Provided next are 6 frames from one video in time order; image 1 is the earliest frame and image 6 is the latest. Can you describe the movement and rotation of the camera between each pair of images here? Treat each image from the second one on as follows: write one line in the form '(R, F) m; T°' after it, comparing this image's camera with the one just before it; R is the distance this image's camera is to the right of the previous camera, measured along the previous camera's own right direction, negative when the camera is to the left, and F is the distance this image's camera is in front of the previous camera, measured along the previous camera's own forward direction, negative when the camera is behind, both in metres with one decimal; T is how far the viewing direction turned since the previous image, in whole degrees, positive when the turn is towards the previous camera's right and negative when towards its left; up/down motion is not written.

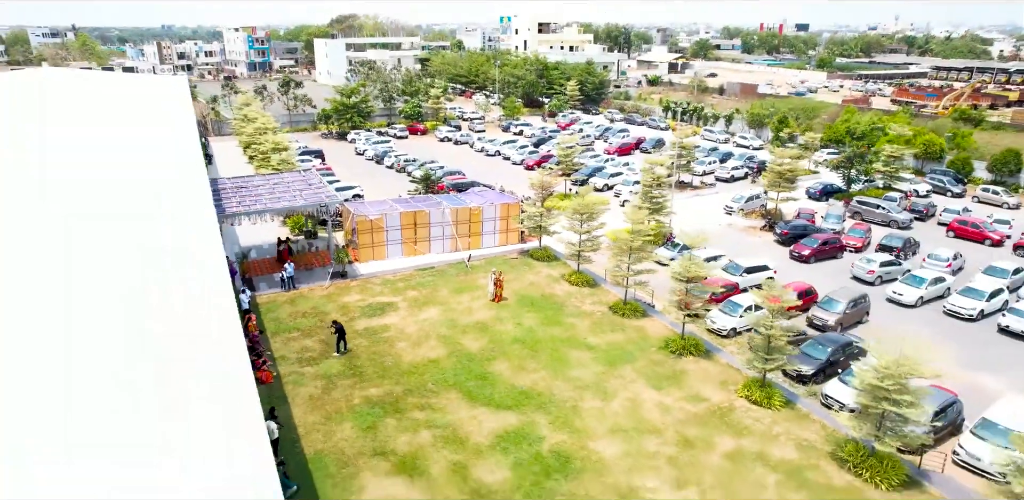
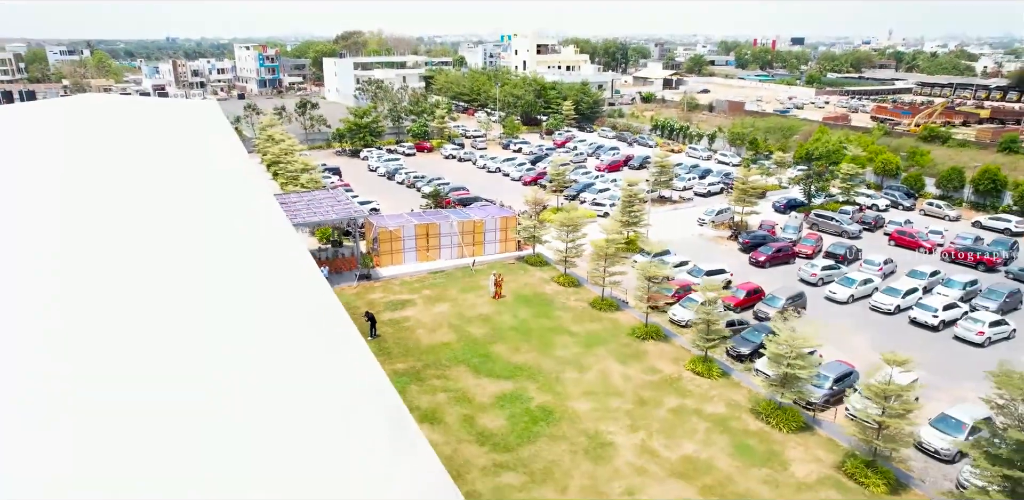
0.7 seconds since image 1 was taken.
(+0.1, -2.7) m; 0°
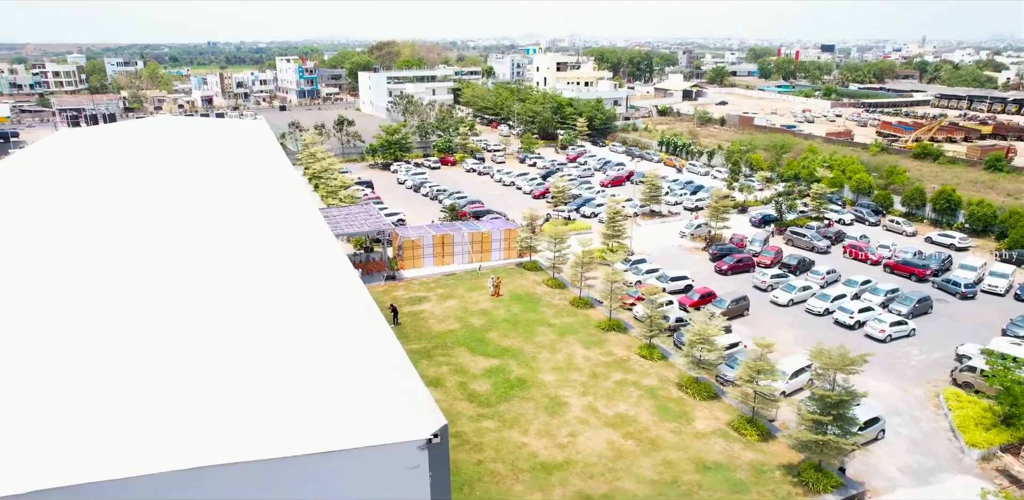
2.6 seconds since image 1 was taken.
(+1.1, -3.7) m; -3°
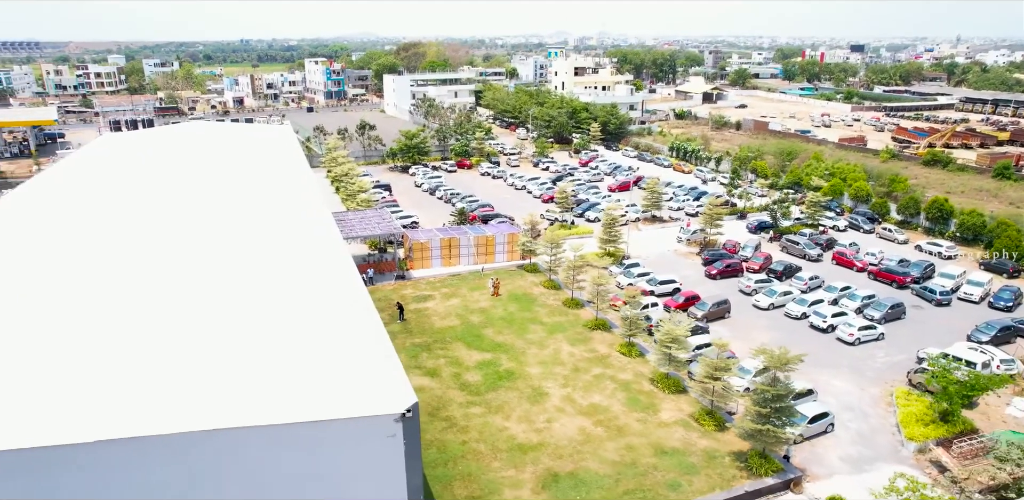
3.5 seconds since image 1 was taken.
(+0.9, -1.6) m; -2°
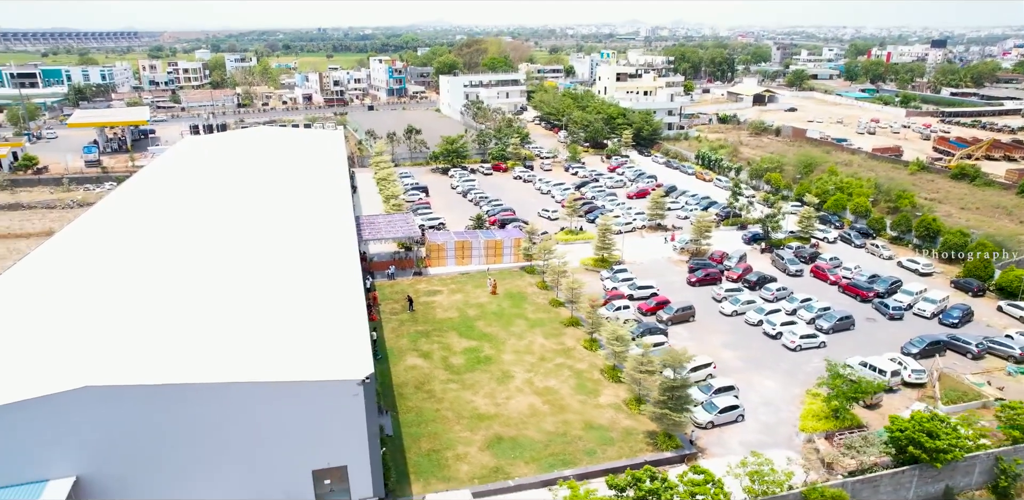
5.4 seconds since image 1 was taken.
(+2.7, -3.4) m; -6°
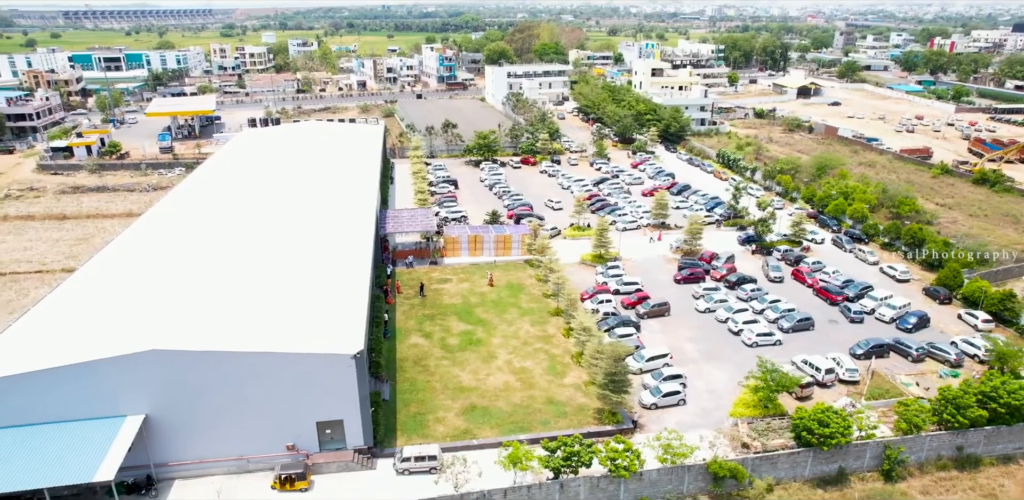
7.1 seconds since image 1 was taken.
(+2.4, -3.2) m; -5°
